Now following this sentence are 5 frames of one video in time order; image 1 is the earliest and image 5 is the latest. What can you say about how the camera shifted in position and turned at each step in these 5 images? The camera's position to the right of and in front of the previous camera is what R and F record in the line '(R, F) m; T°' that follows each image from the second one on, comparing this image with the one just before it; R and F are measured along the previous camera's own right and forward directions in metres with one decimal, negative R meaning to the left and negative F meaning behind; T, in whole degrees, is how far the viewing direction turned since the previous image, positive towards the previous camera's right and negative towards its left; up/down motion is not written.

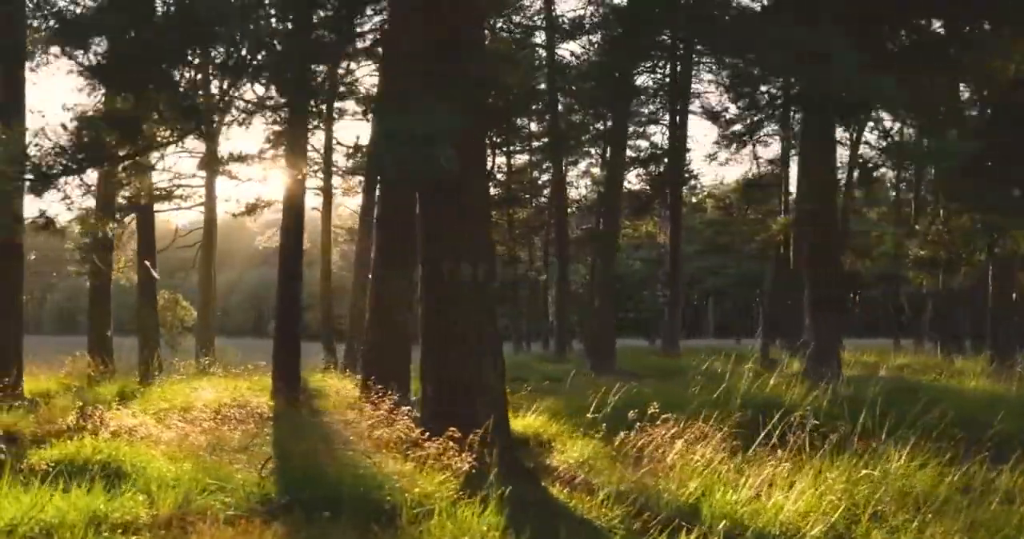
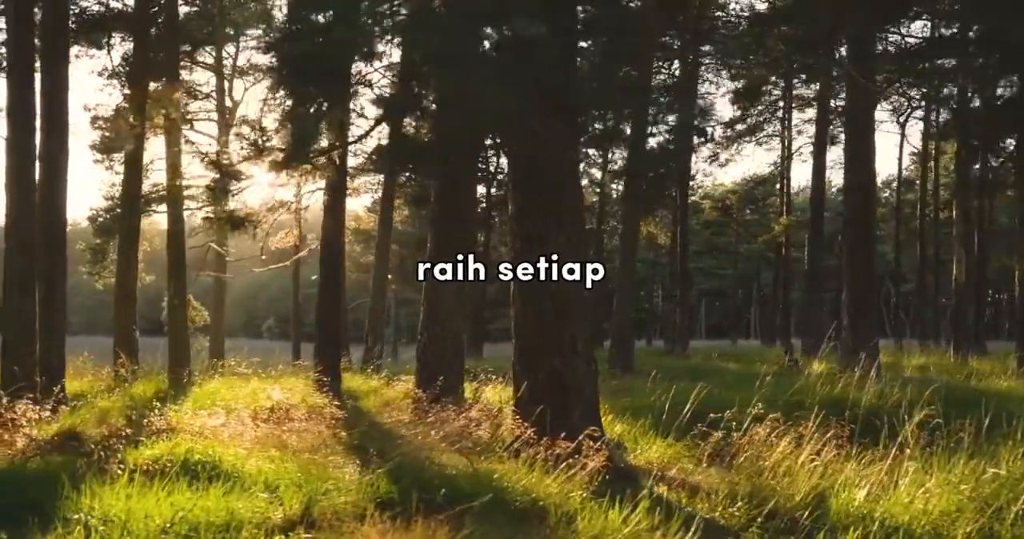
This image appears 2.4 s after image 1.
(-0.8, 0.0) m; 0°
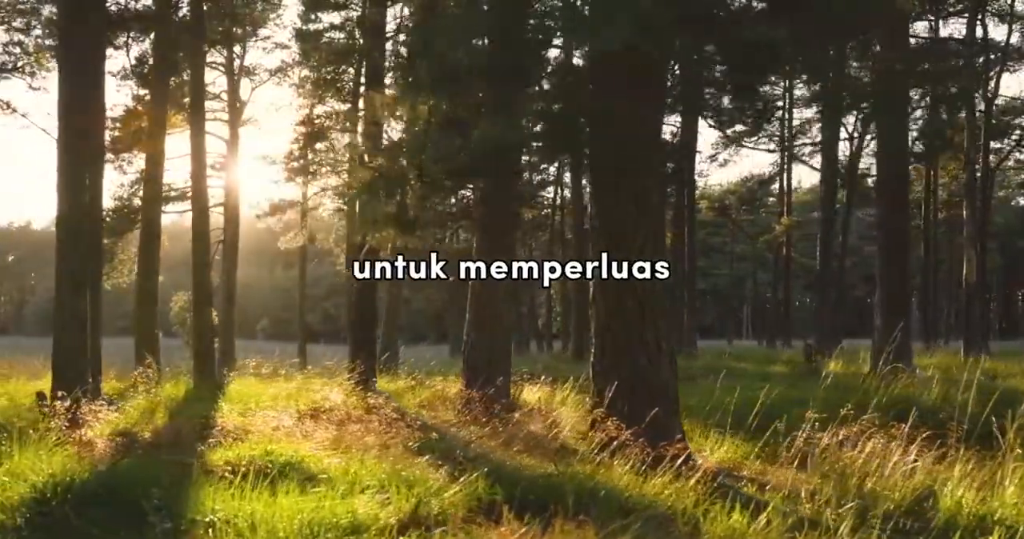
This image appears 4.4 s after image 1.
(-0.7, 0.0) m; 0°
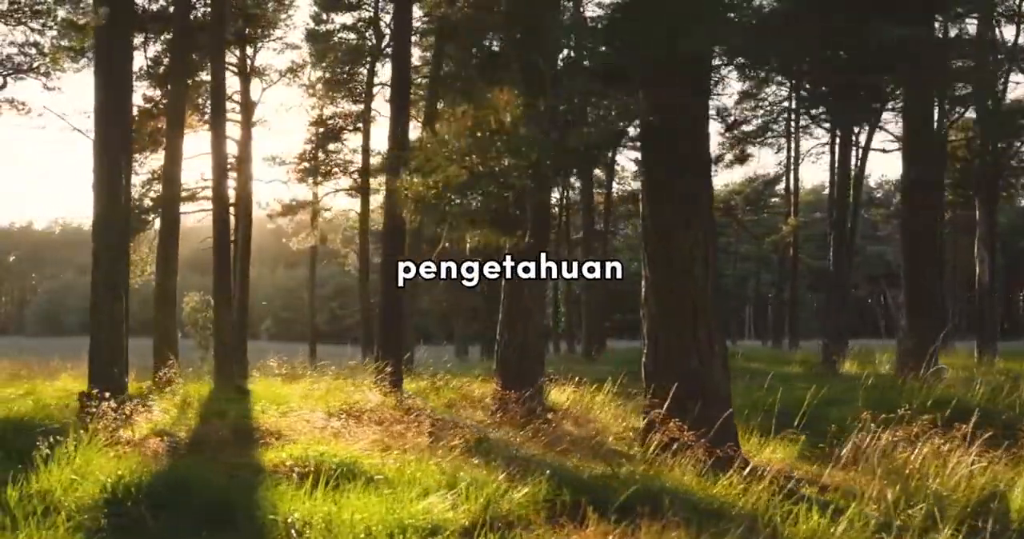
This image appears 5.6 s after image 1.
(-0.4, 0.0) m; 0°
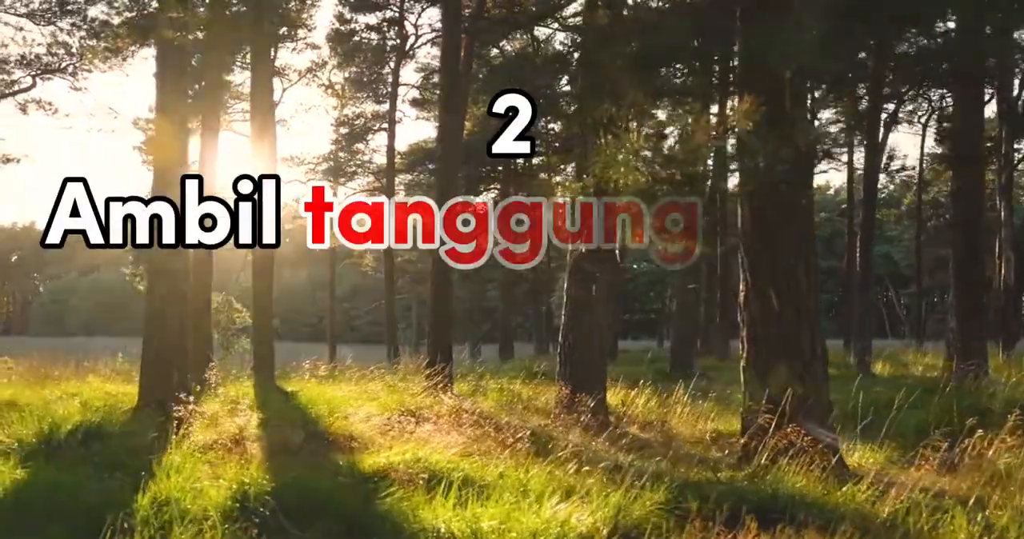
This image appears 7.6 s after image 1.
(-0.7, +0.1) m; 0°
